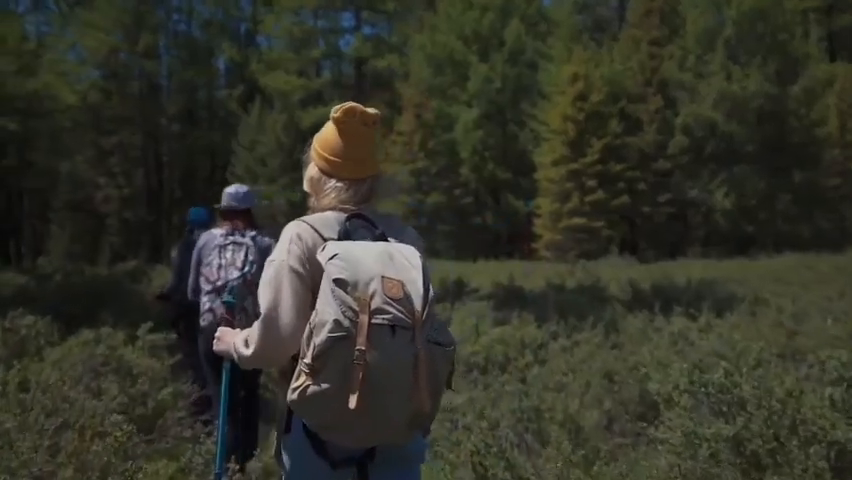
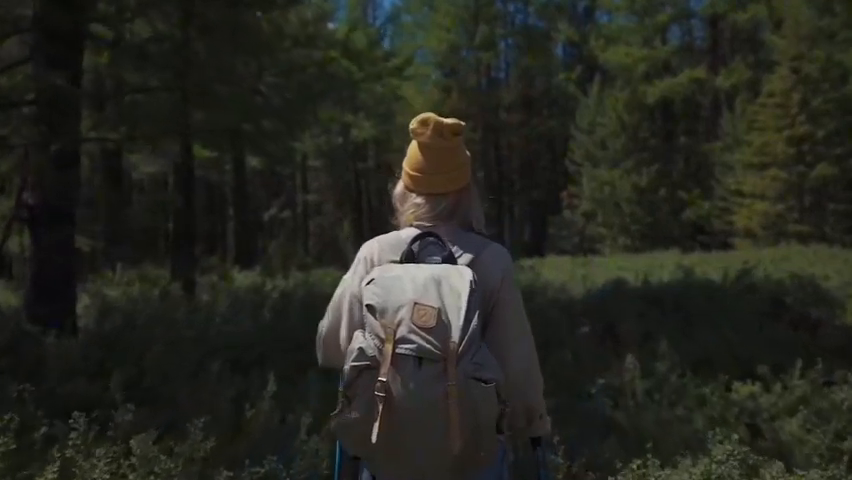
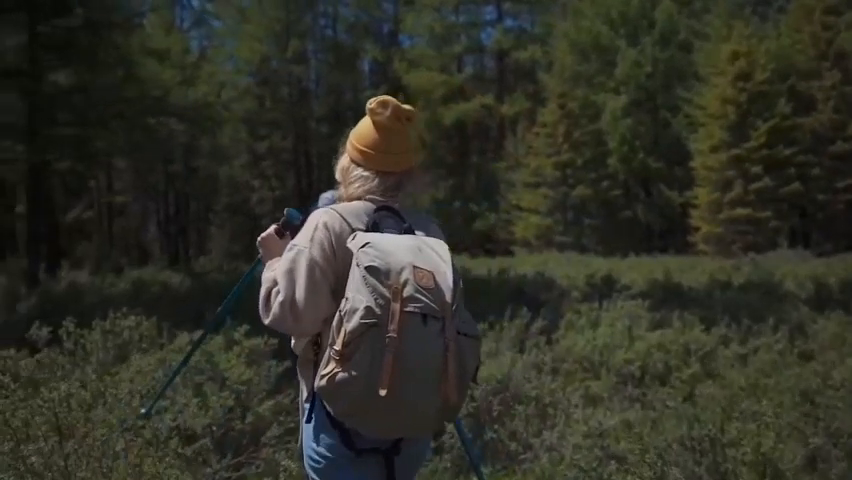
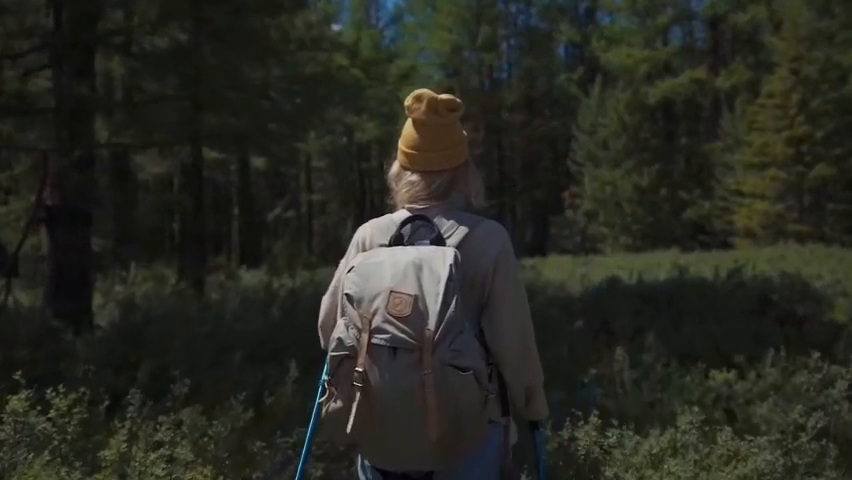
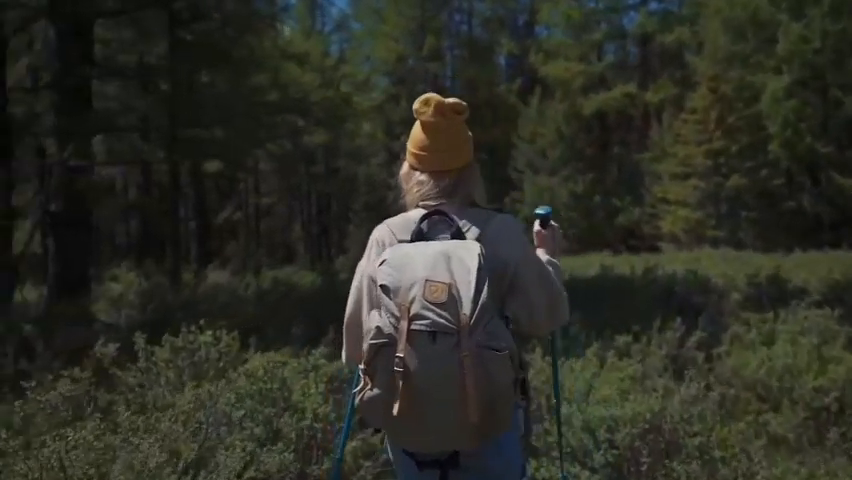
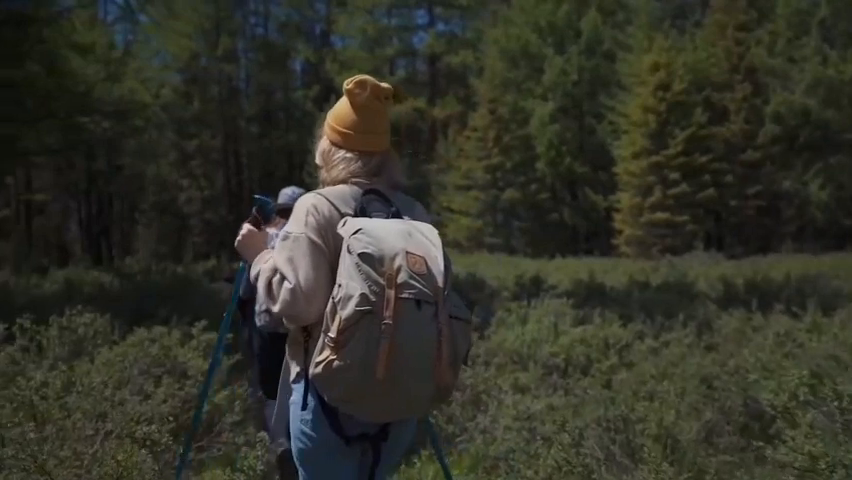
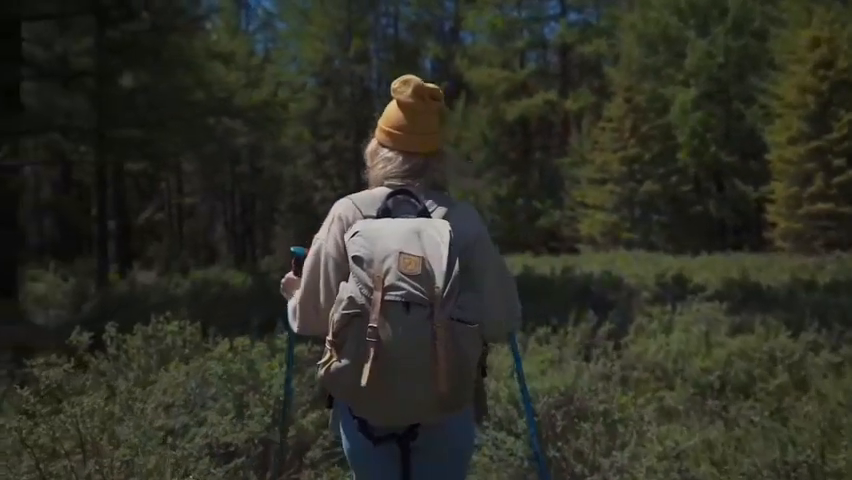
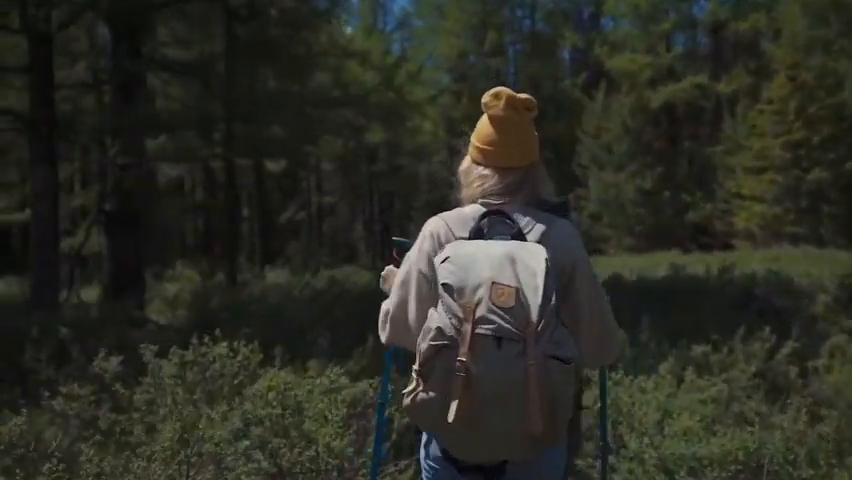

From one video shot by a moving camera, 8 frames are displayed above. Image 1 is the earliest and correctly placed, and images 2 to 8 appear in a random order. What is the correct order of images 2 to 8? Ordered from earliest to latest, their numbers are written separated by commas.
6, 3, 7, 5, 8, 4, 2
